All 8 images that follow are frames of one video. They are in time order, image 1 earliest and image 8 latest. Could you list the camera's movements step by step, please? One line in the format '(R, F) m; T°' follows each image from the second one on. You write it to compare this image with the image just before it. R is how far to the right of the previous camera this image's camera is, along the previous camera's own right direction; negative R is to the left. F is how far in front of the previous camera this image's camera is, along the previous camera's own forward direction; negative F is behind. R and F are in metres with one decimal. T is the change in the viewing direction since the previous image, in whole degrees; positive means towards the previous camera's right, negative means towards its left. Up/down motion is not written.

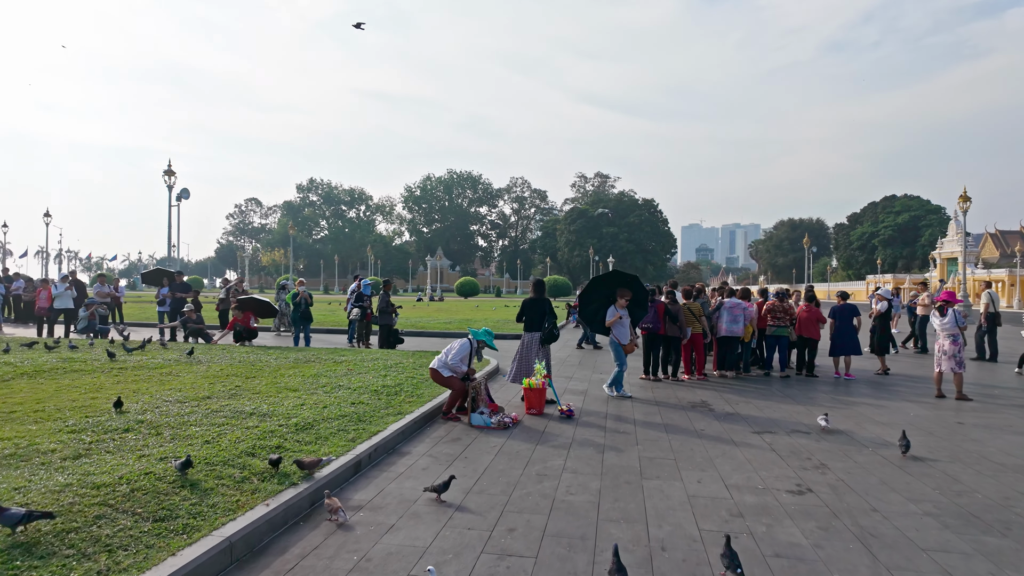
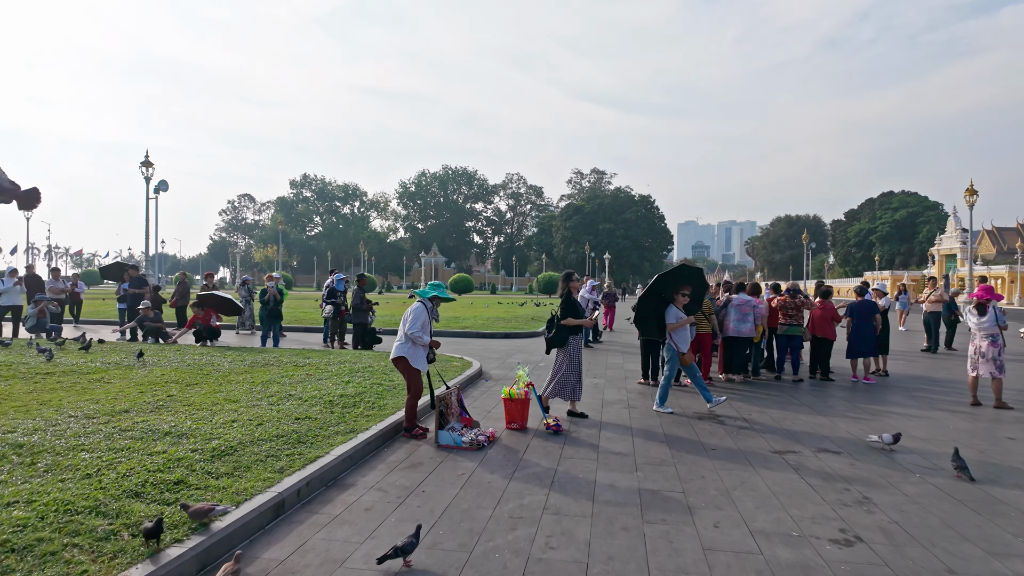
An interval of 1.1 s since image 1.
(+0.2, +1.1) m; 0°
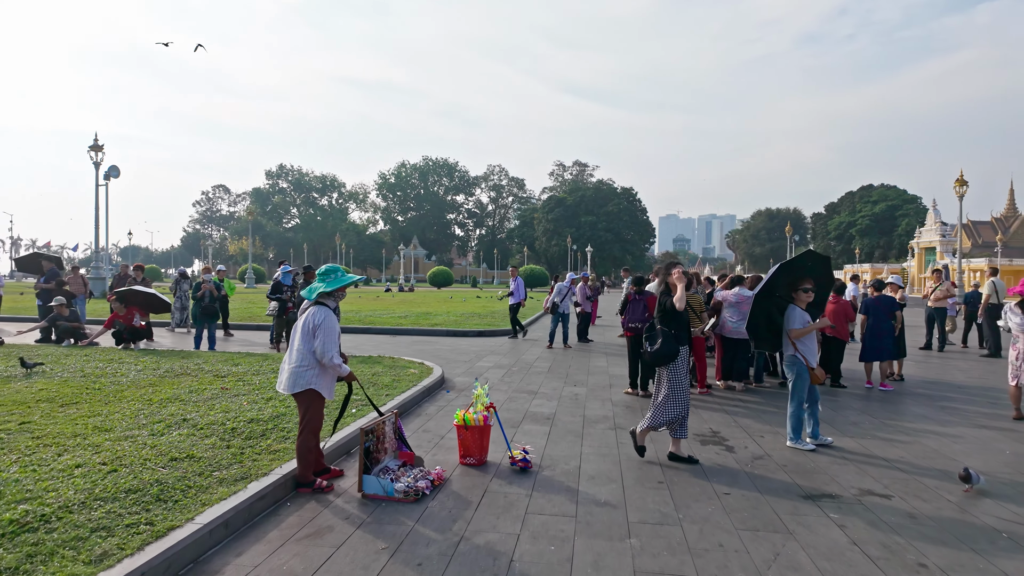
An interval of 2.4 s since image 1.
(+0.2, +1.4) m; +2°
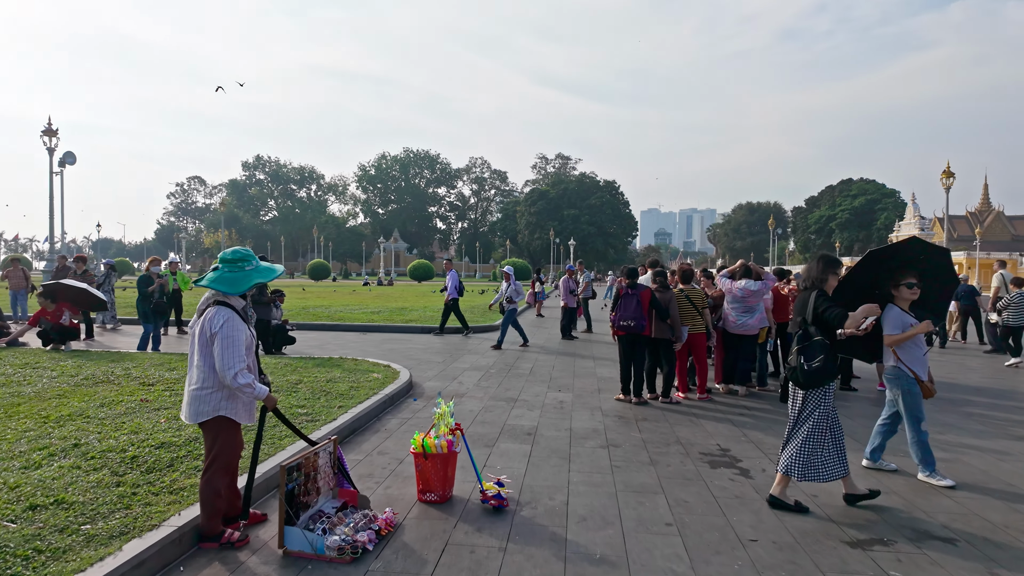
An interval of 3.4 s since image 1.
(+0.1, +1.0) m; +2°
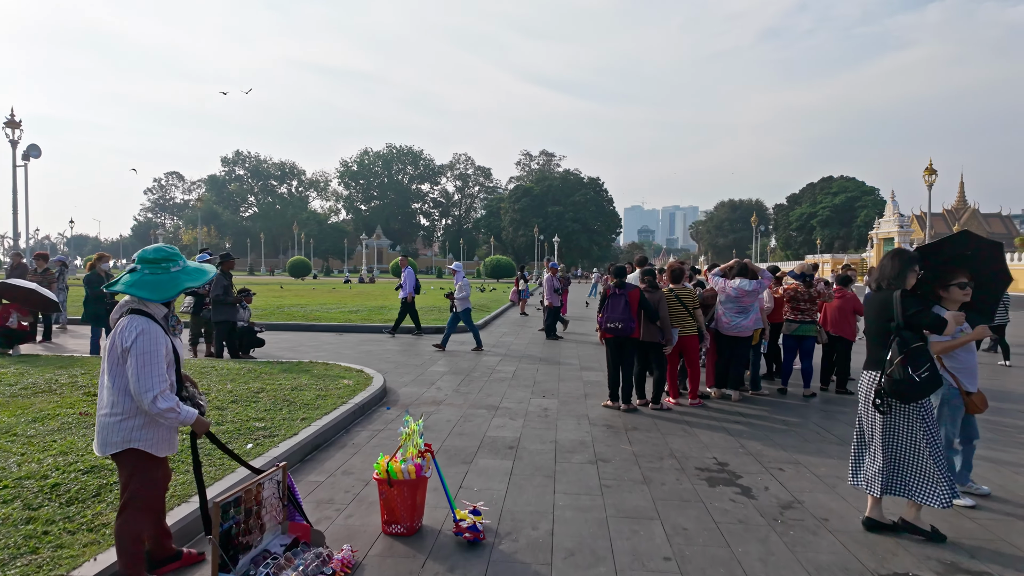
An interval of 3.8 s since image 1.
(0.0, +0.5) m; +2°
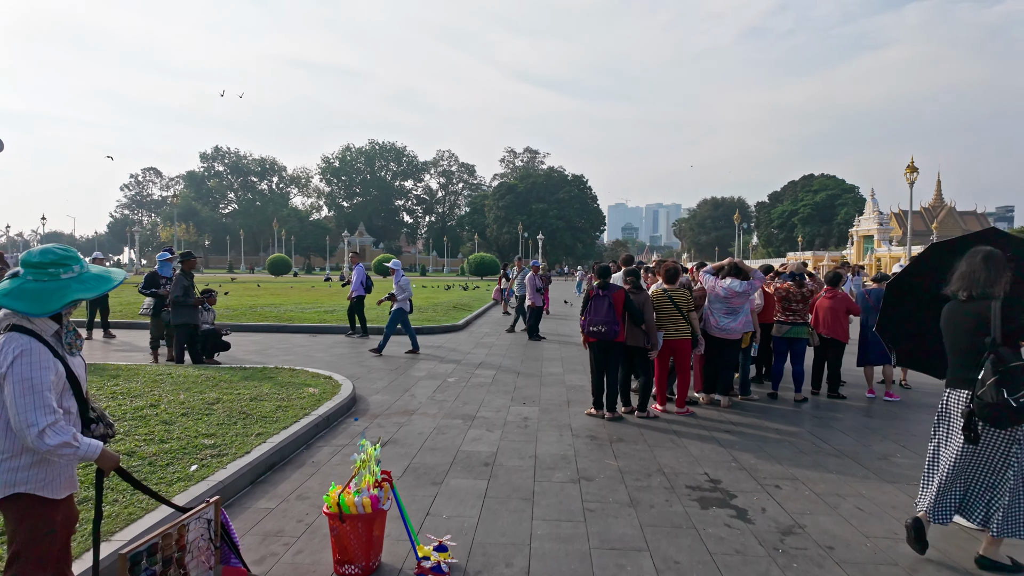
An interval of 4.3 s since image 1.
(+0.1, +0.4) m; +2°
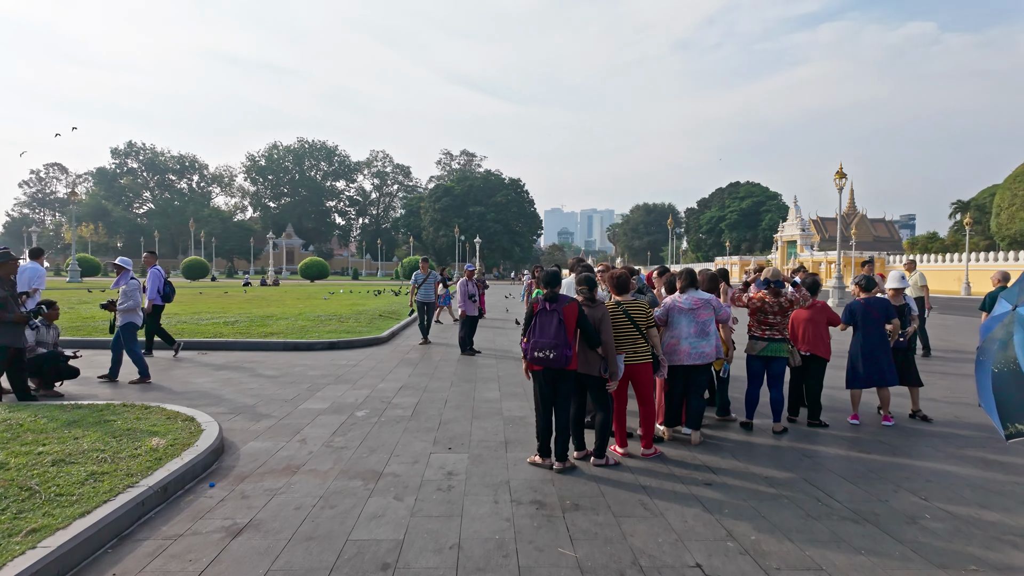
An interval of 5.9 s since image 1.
(+0.1, +1.5) m; +6°
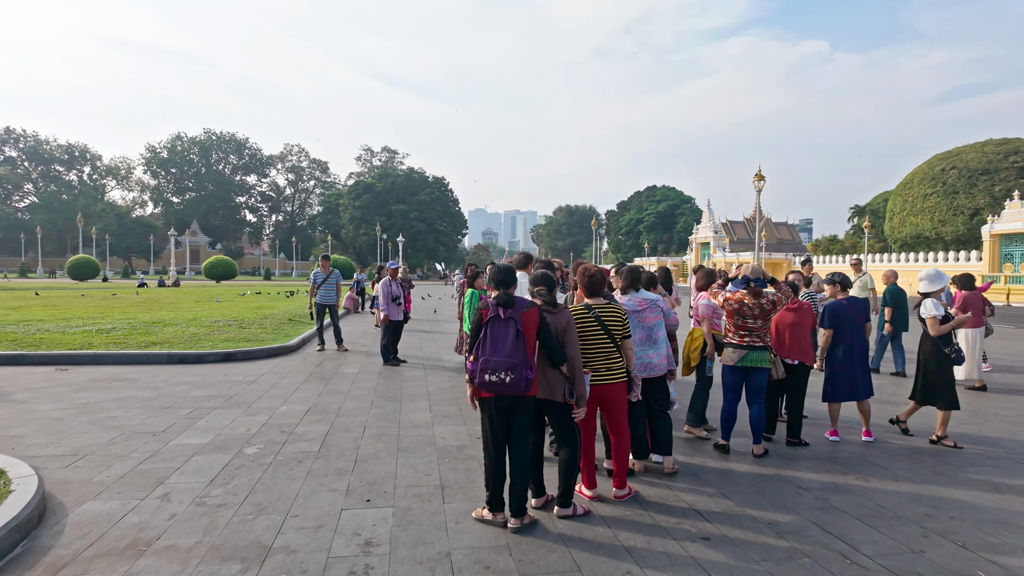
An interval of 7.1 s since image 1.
(-0.1, +1.2) m; +7°
